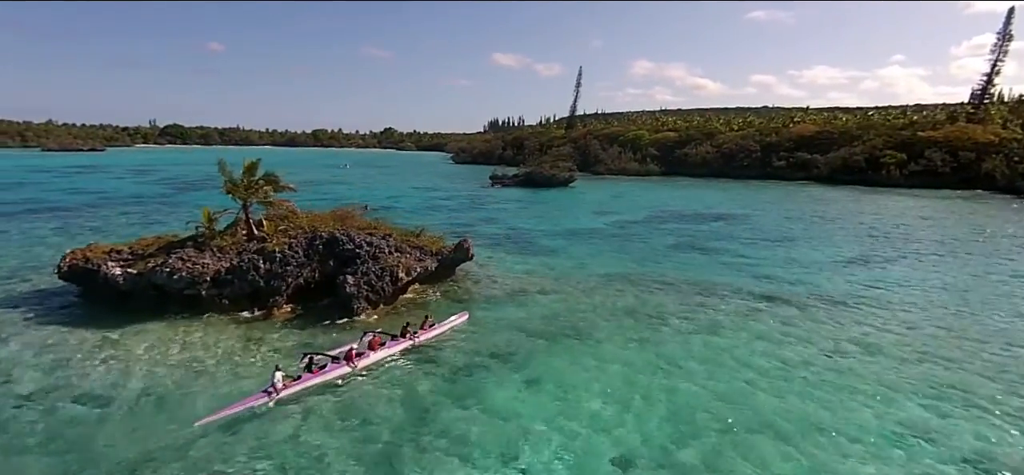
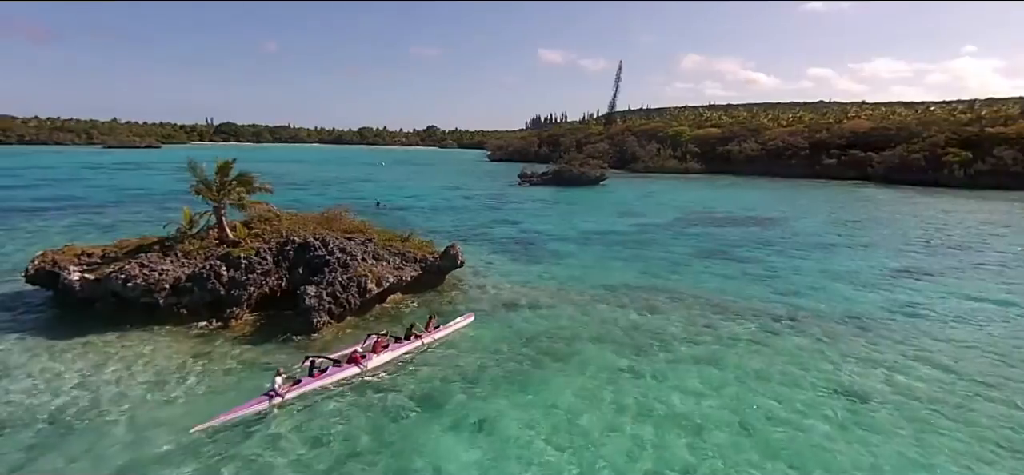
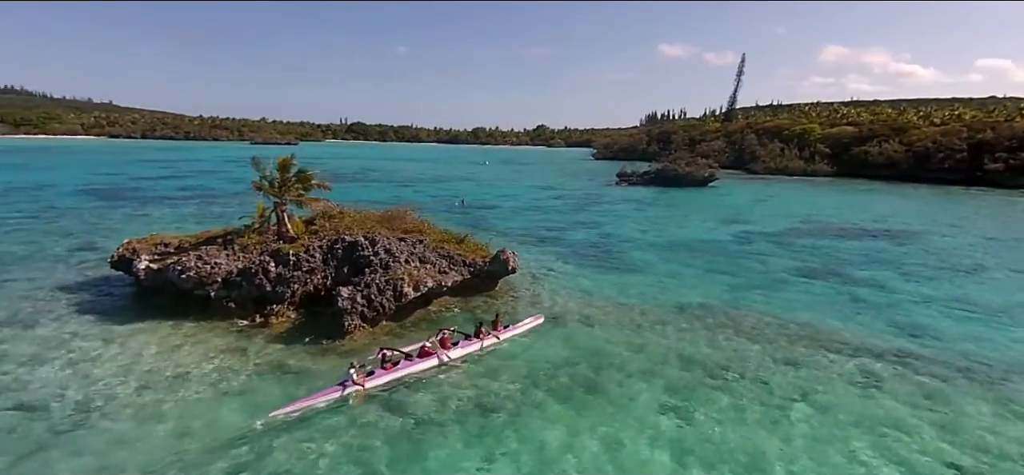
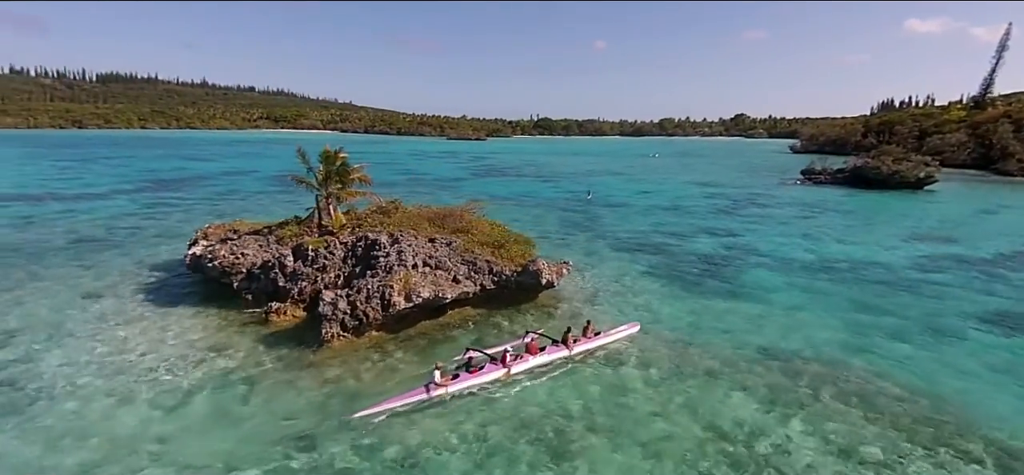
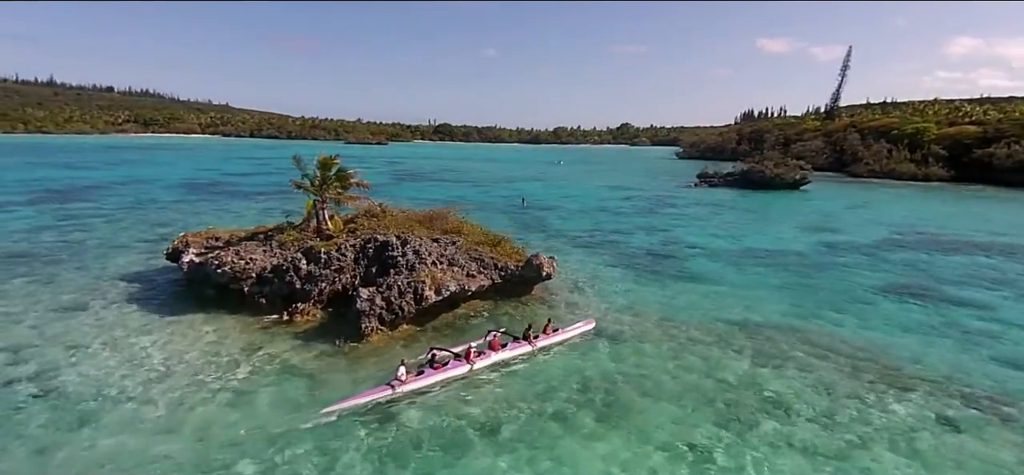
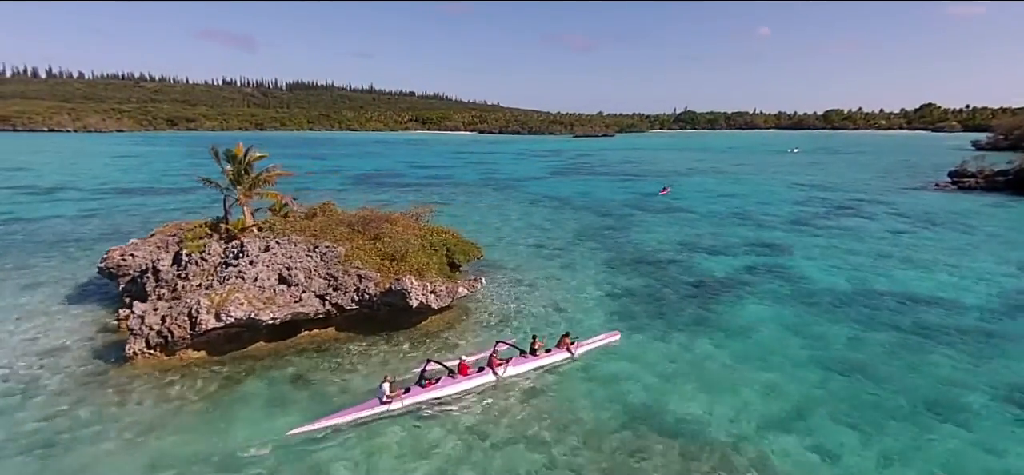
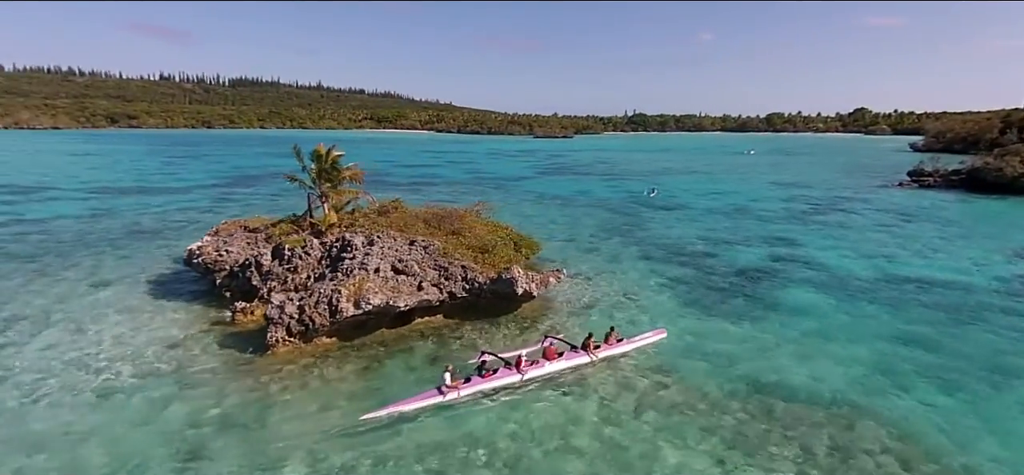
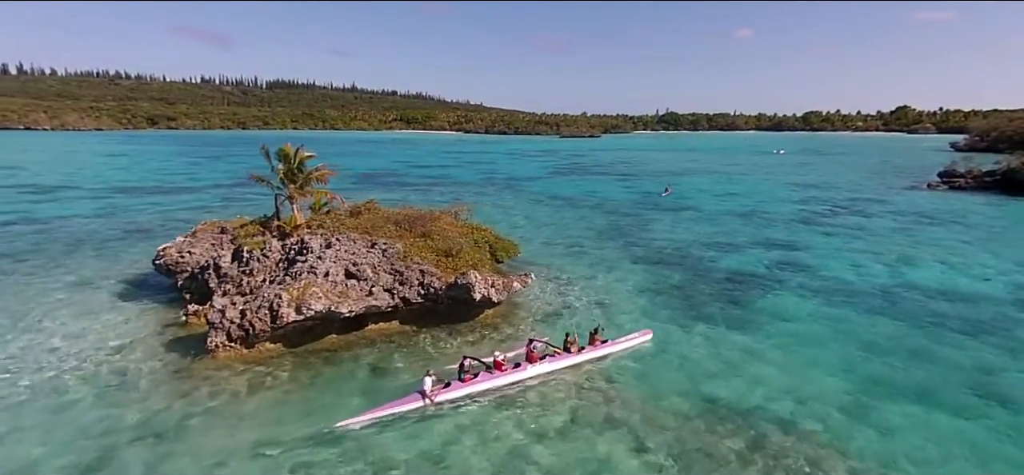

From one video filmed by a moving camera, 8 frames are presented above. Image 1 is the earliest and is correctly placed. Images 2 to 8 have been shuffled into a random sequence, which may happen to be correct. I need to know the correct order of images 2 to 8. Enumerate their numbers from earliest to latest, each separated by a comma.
2, 3, 5, 4, 7, 8, 6
